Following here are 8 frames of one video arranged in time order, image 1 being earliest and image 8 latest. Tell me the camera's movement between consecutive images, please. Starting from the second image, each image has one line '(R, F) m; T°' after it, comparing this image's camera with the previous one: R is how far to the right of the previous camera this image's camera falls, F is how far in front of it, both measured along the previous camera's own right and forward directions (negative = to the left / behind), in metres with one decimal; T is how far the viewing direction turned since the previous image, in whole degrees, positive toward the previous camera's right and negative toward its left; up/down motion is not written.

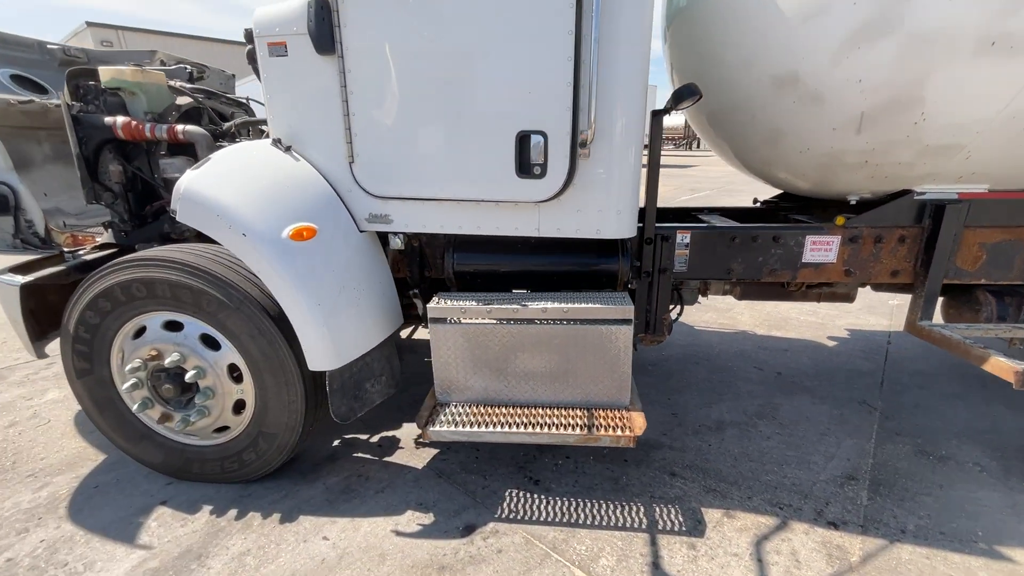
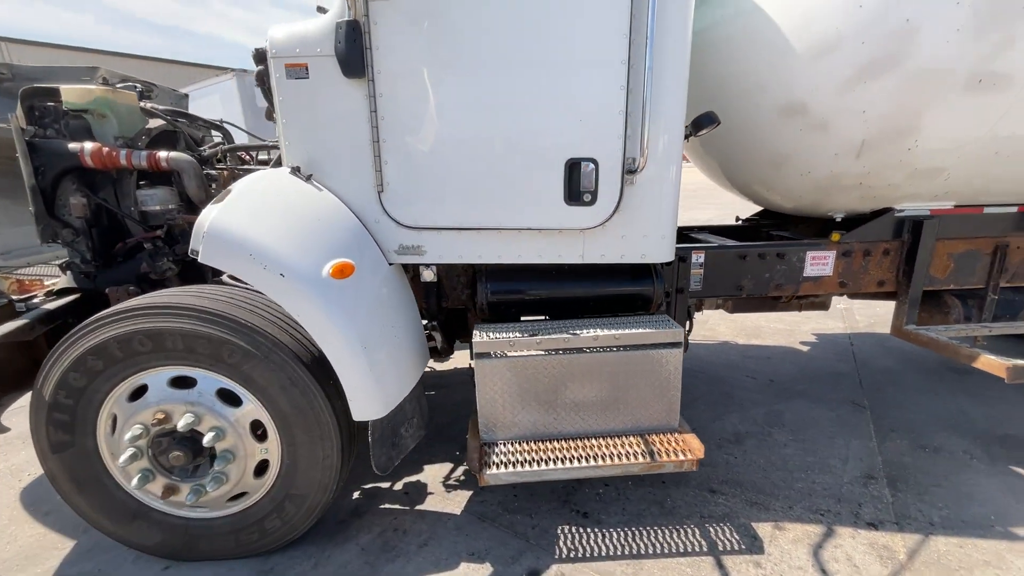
(-0.5, +0.1) m; +8°
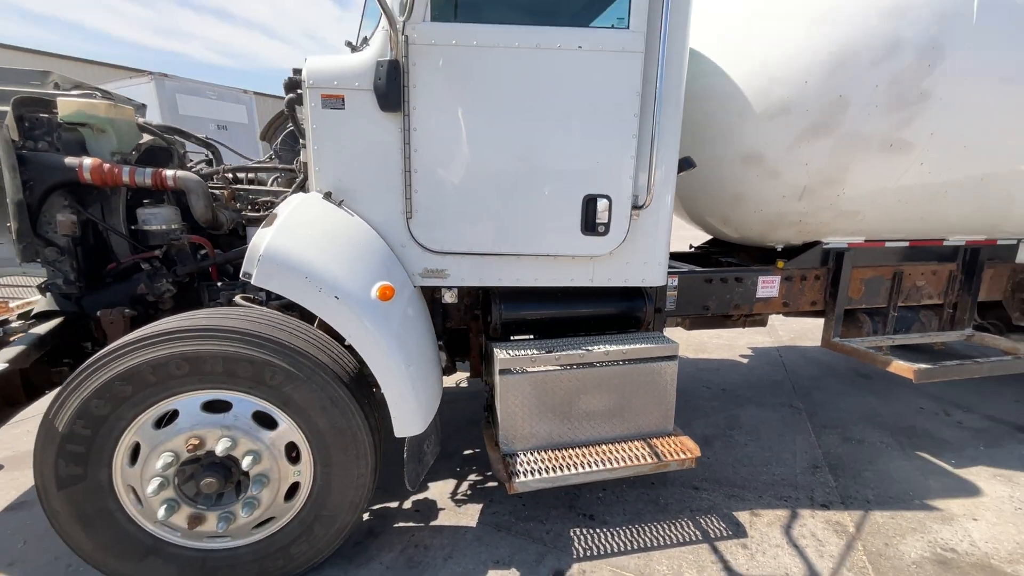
(-0.4, -0.1) m; +9°
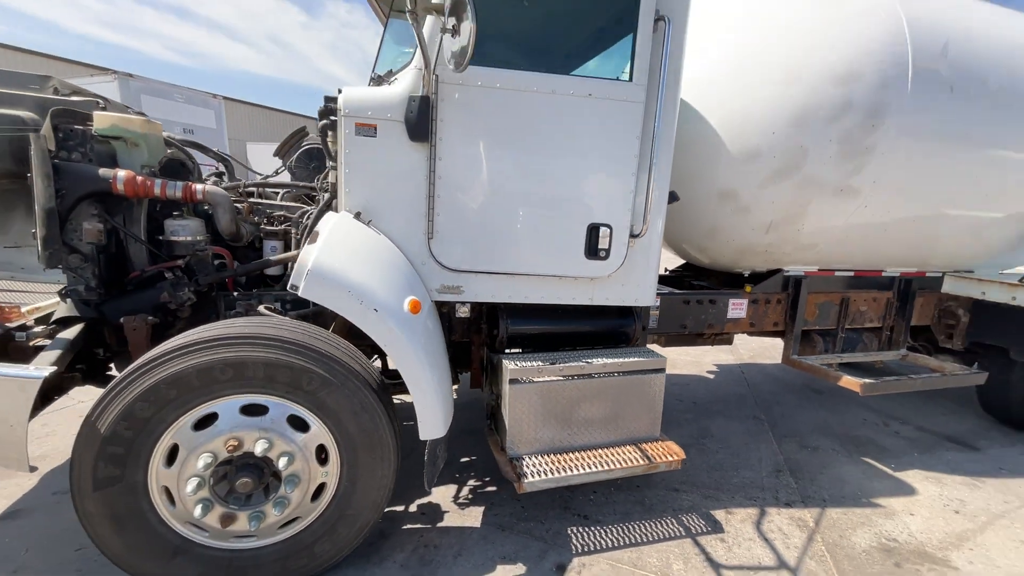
(-0.2, -0.2) m; +5°
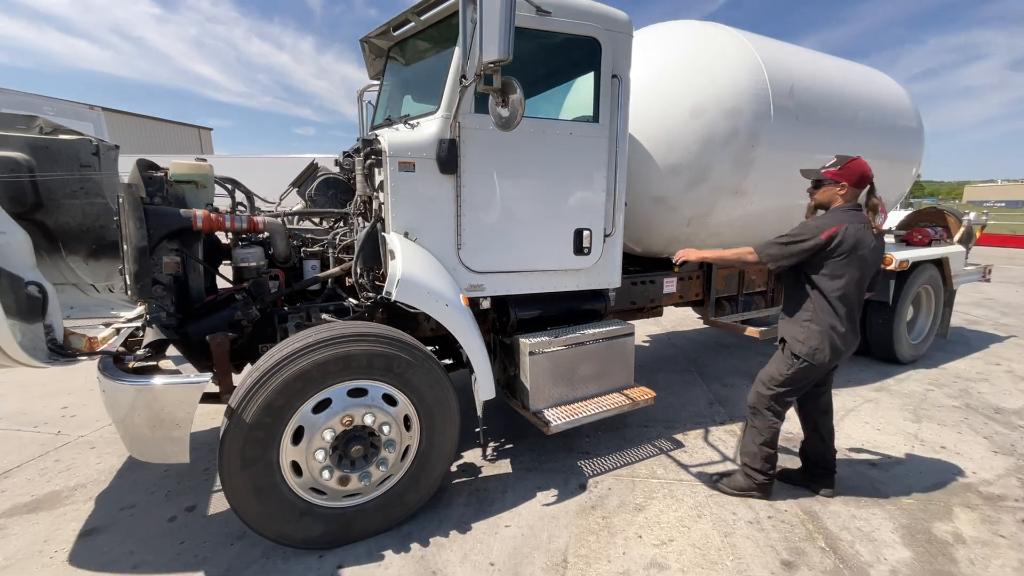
(-0.7, -0.6) m; +11°
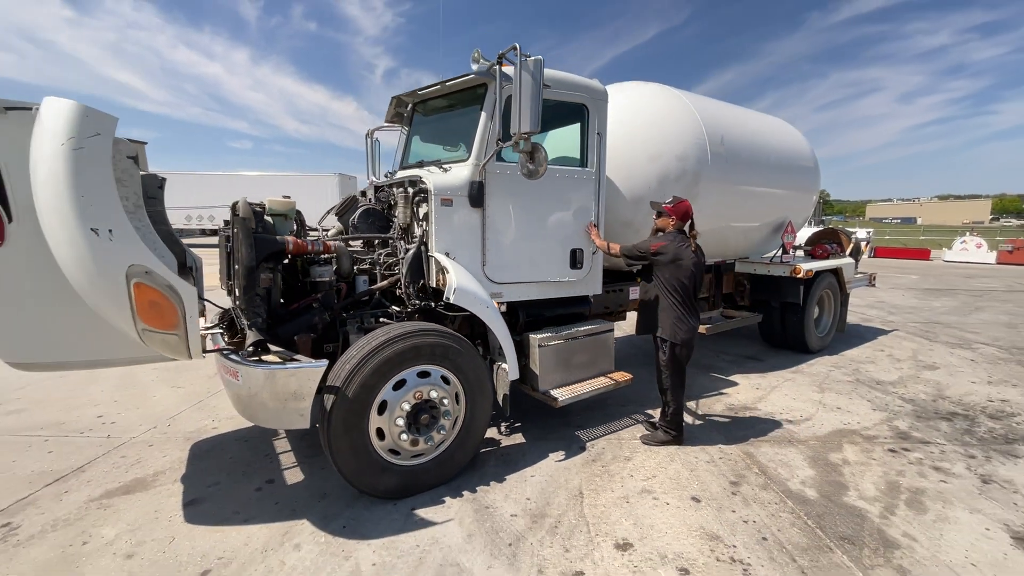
(-0.5, -0.8) m; +7°
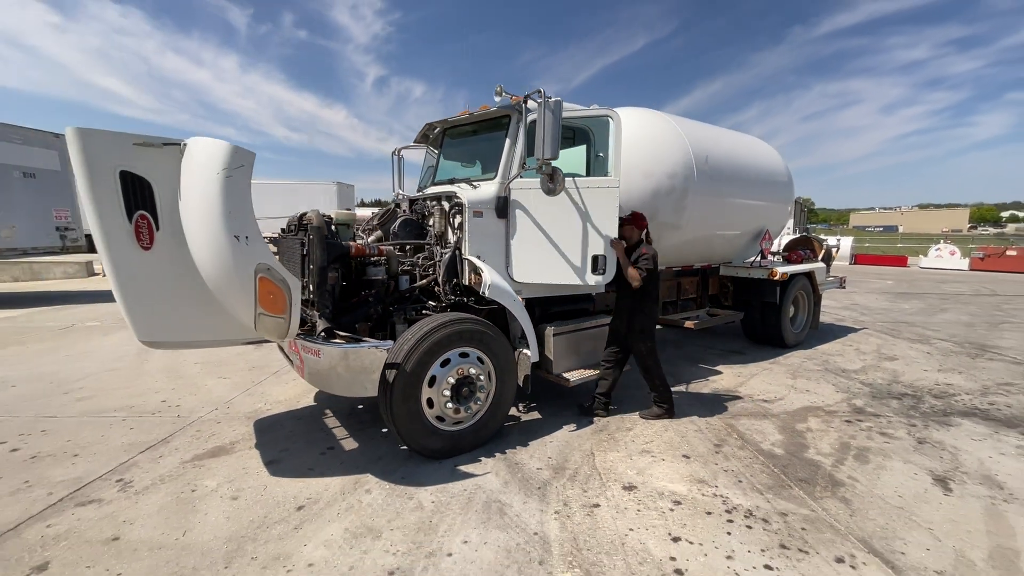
(-0.3, -0.7) m; +1°
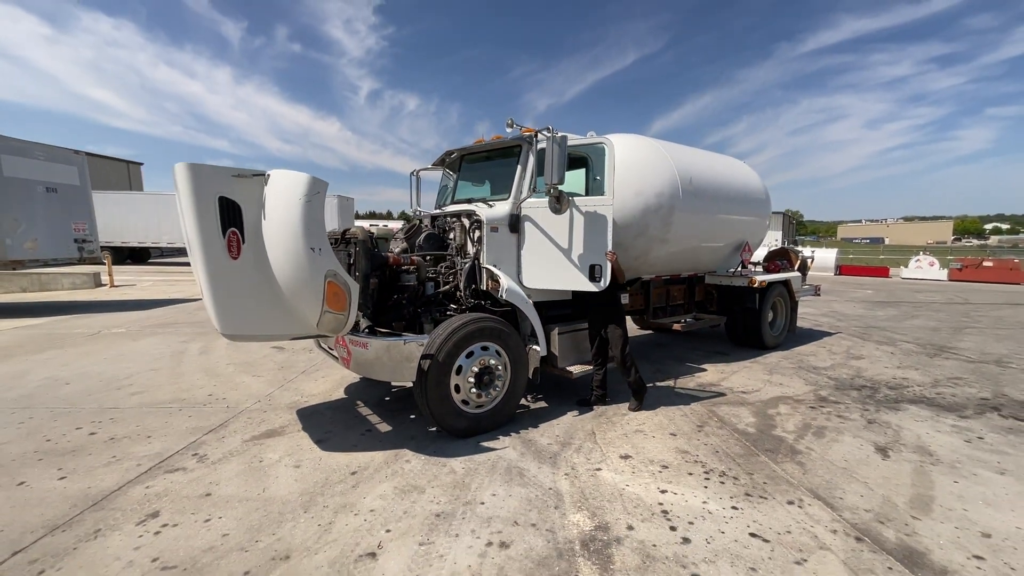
(-0.2, -0.7) m; +1°
